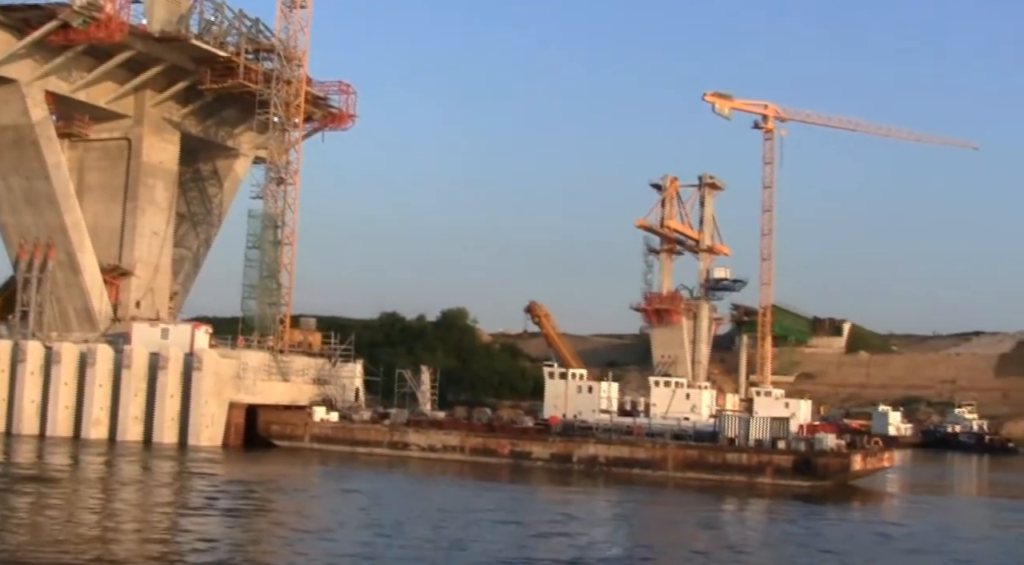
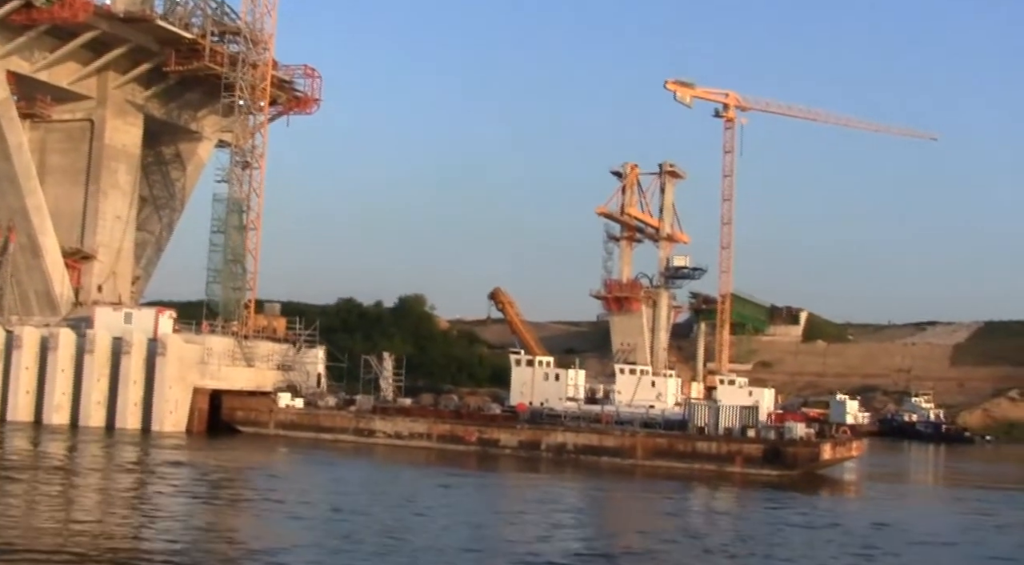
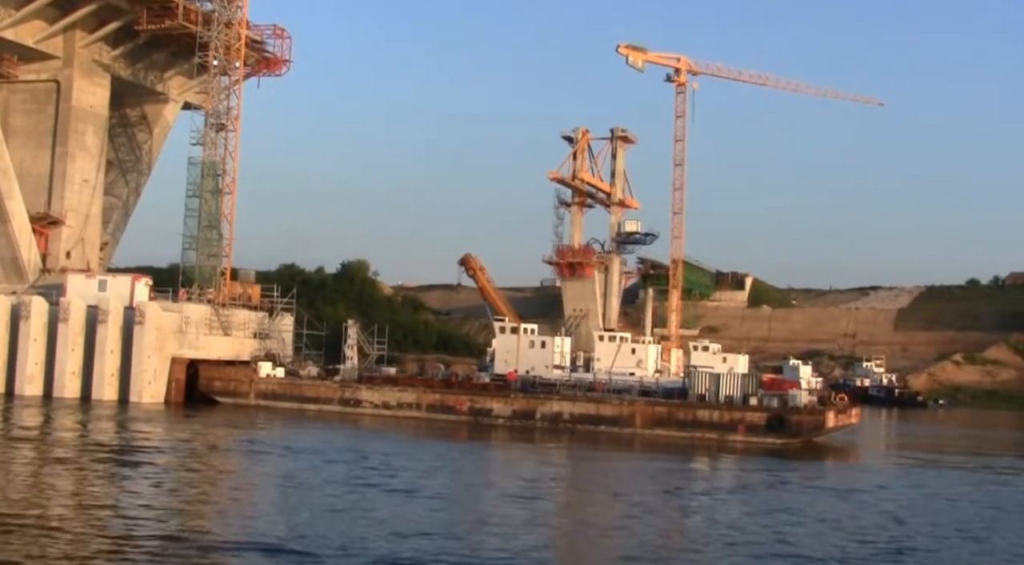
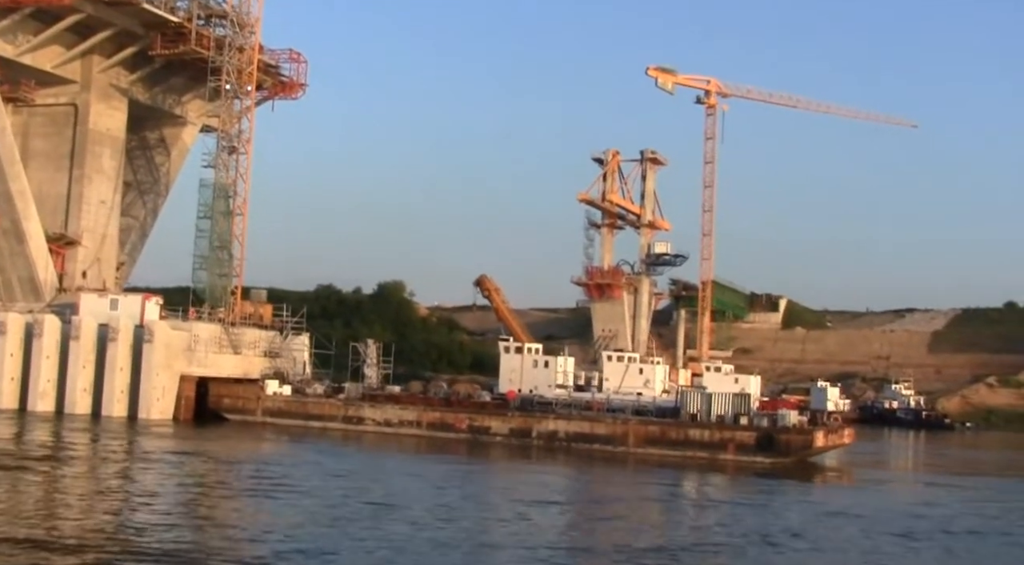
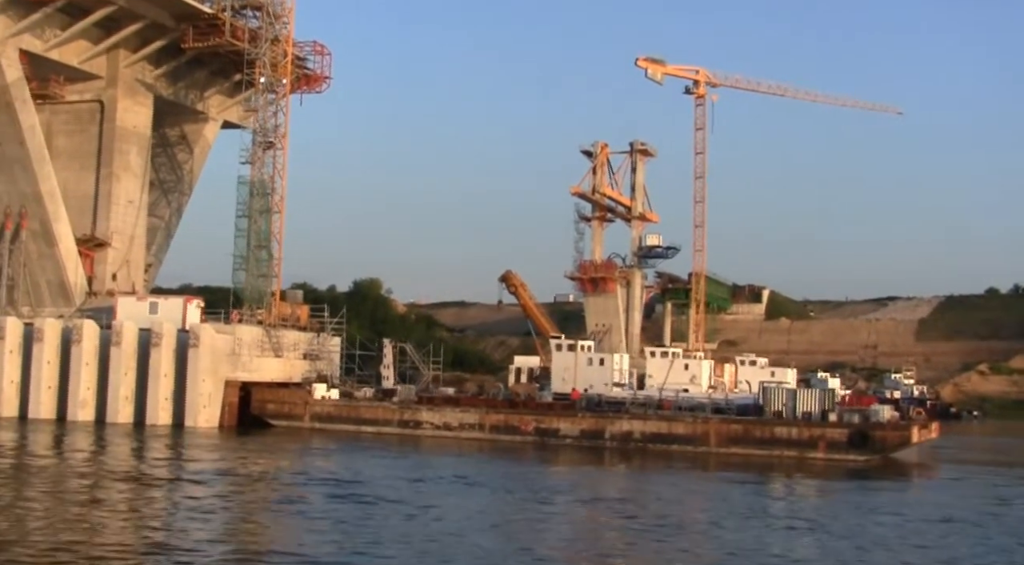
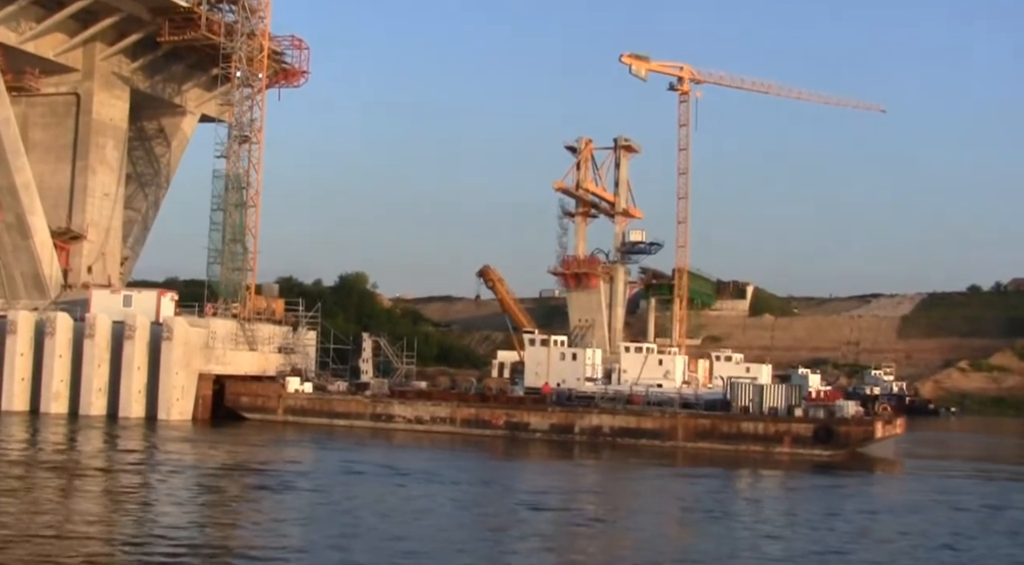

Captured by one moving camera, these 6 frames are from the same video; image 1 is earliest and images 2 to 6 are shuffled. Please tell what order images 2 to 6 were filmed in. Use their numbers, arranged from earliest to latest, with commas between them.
2, 4, 3, 6, 5
